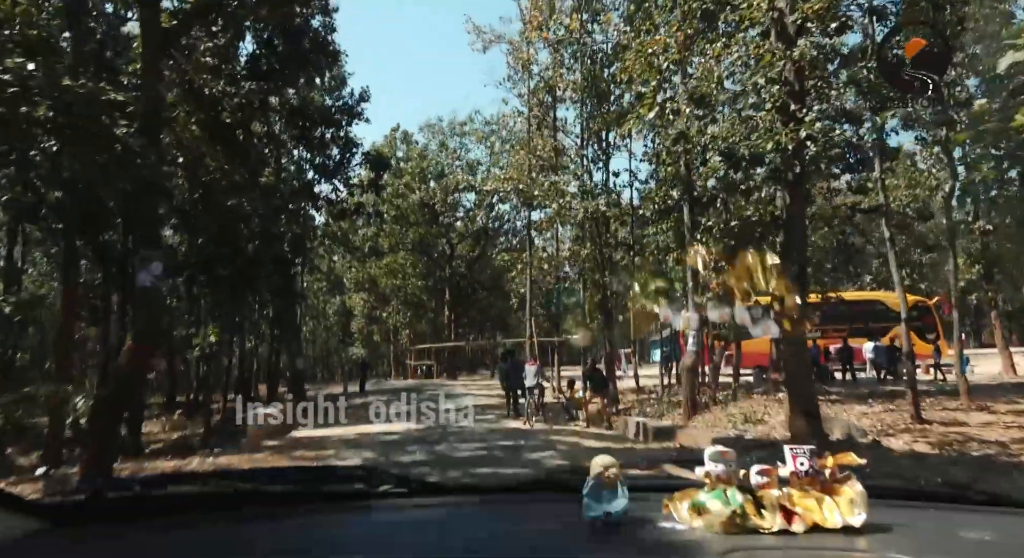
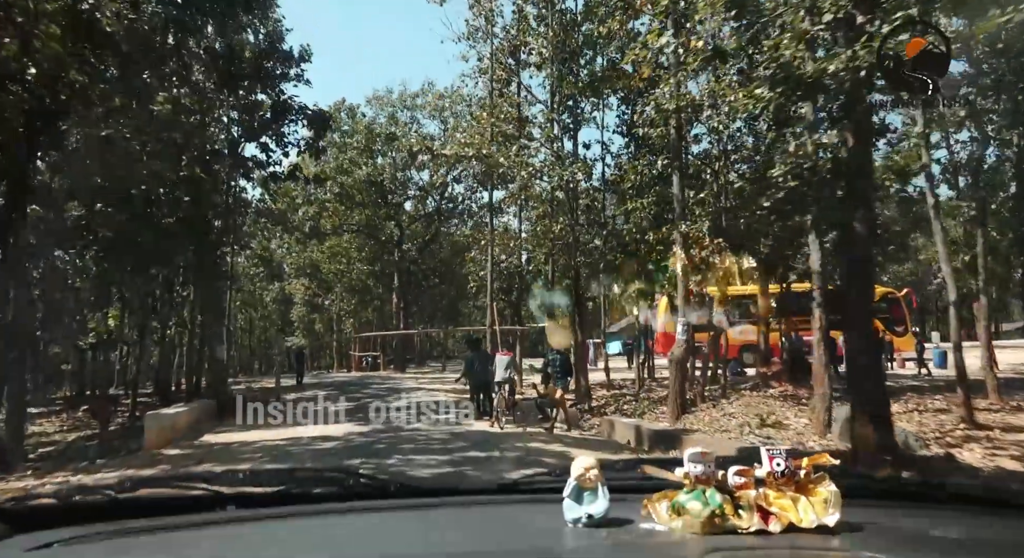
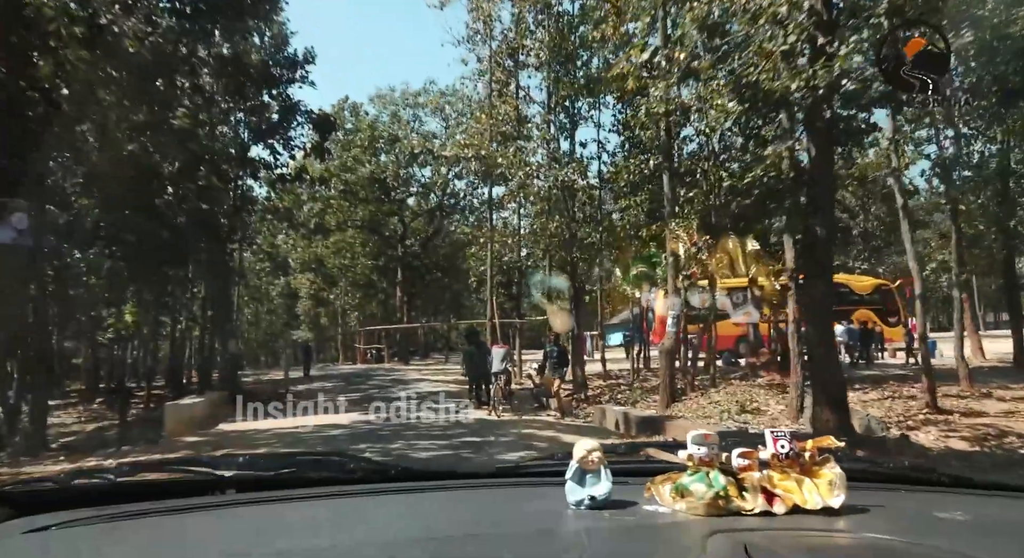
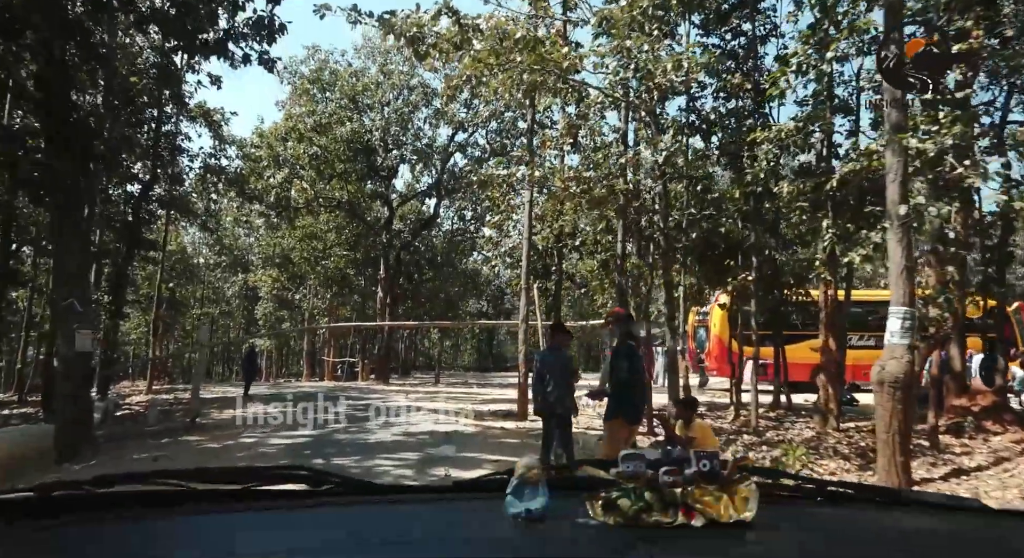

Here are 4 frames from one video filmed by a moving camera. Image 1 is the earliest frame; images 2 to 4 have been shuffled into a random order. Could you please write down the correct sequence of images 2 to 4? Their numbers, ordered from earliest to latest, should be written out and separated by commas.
3, 2, 4
